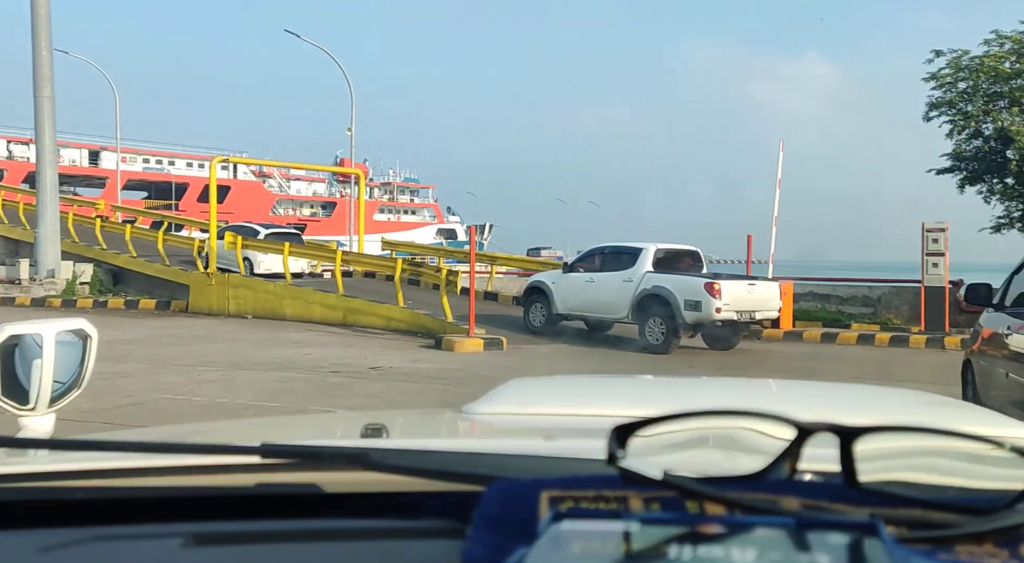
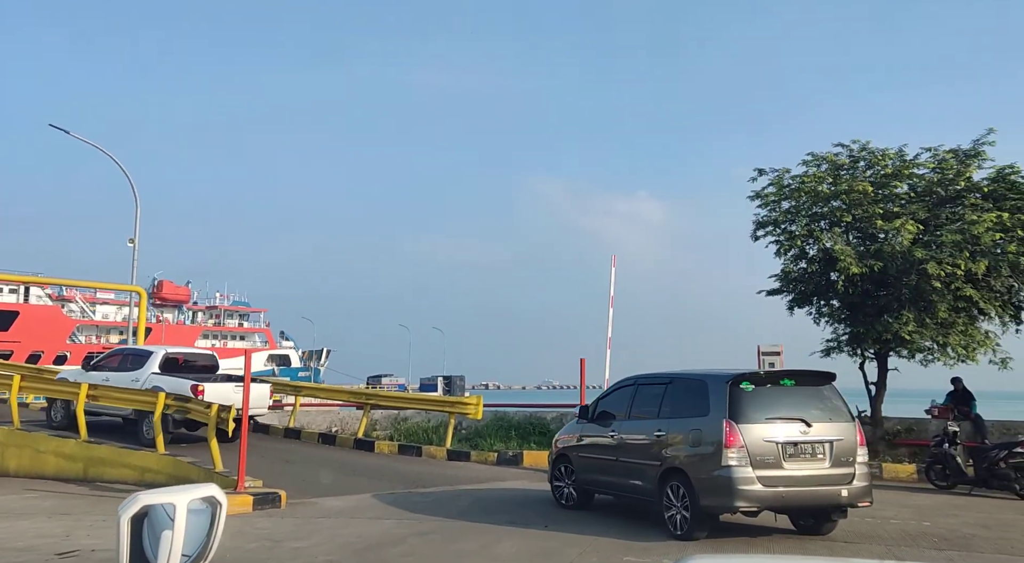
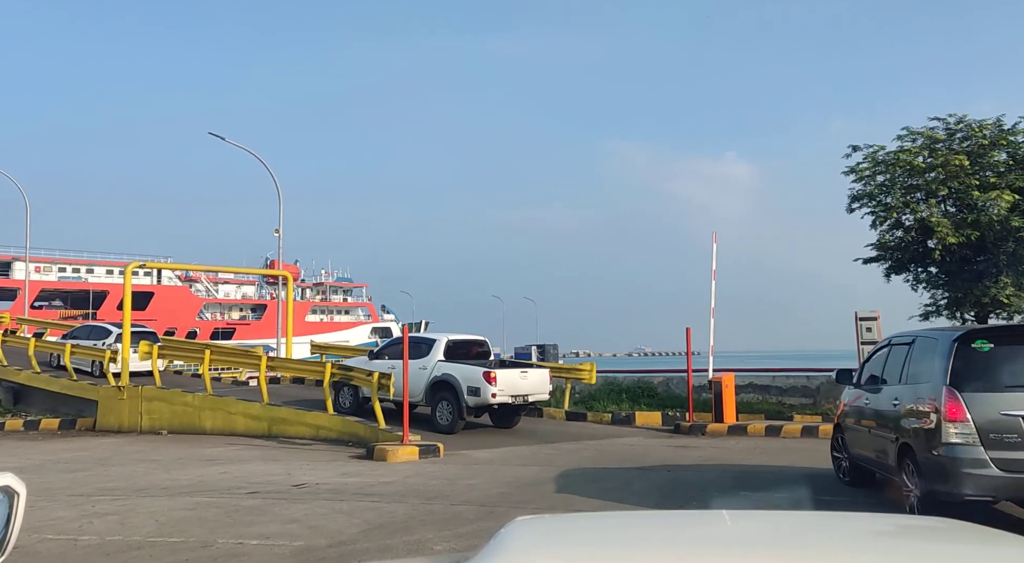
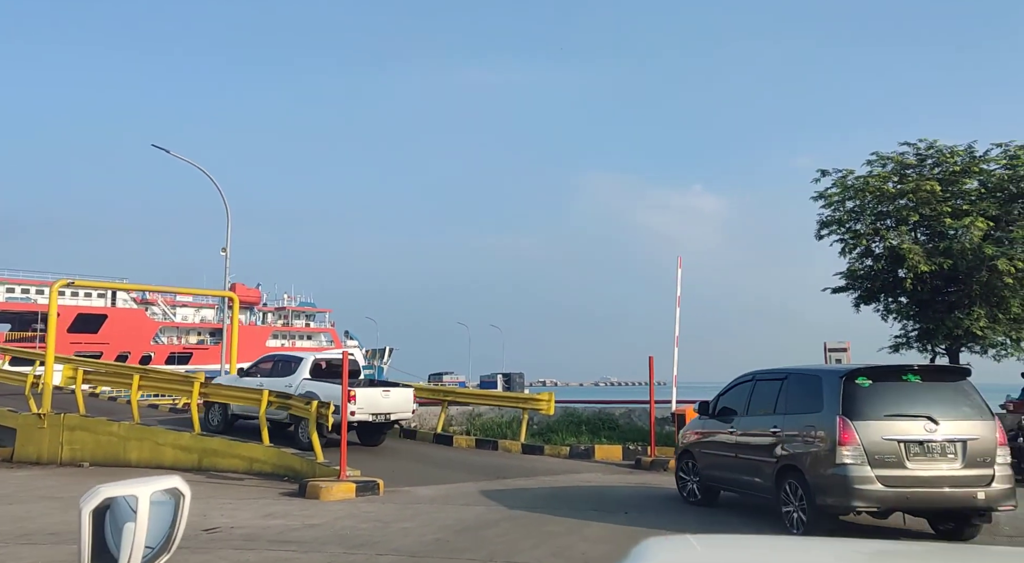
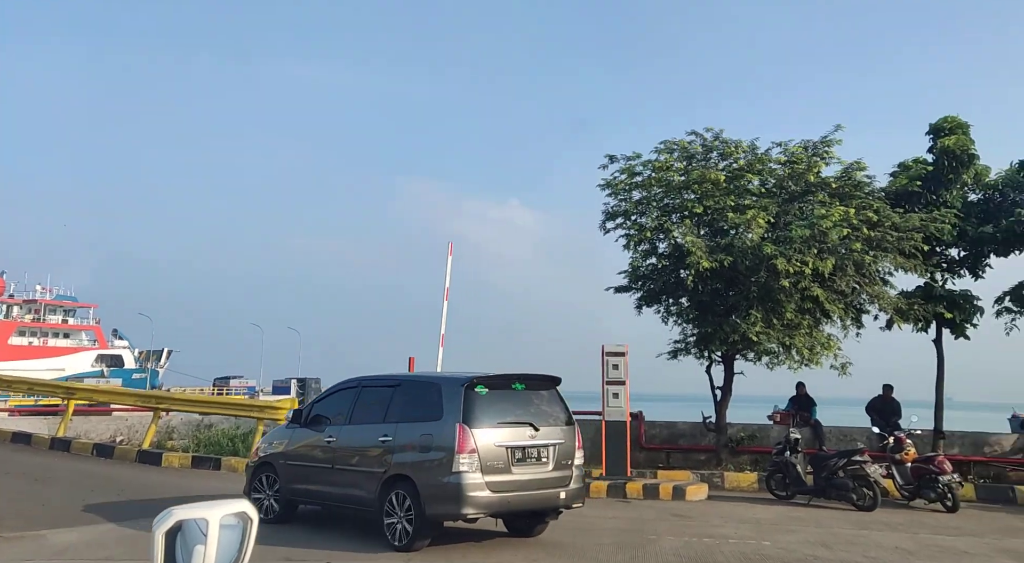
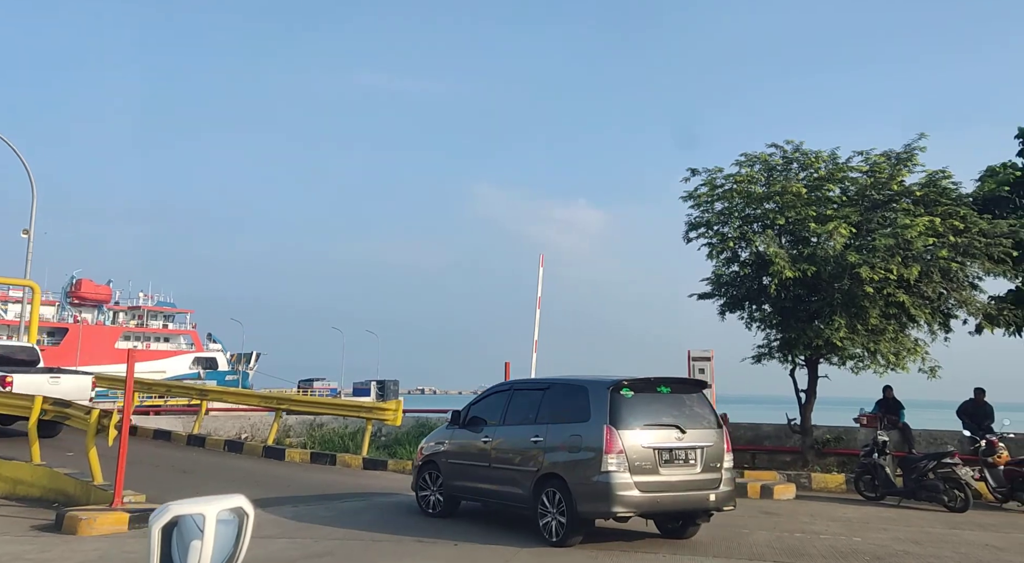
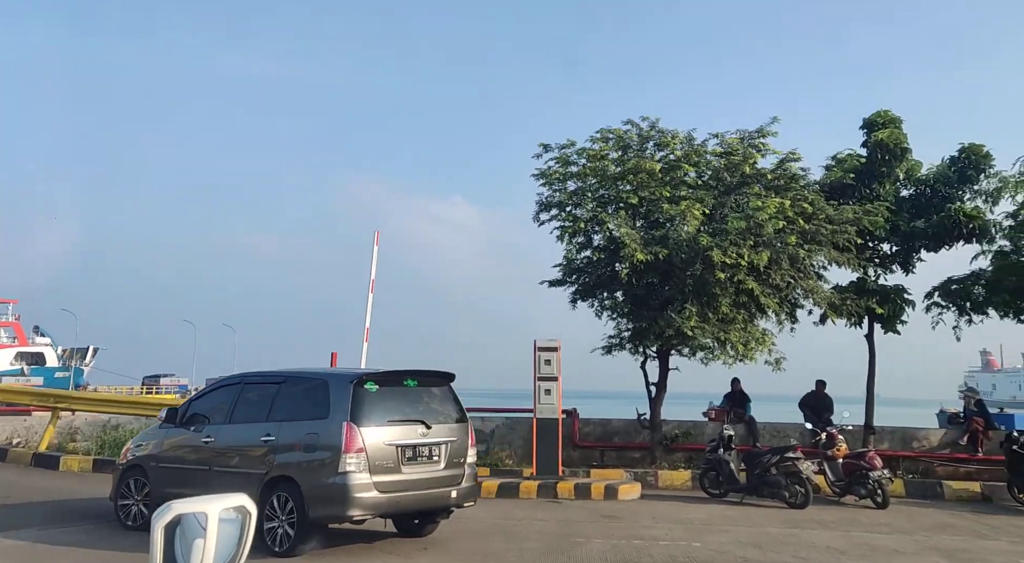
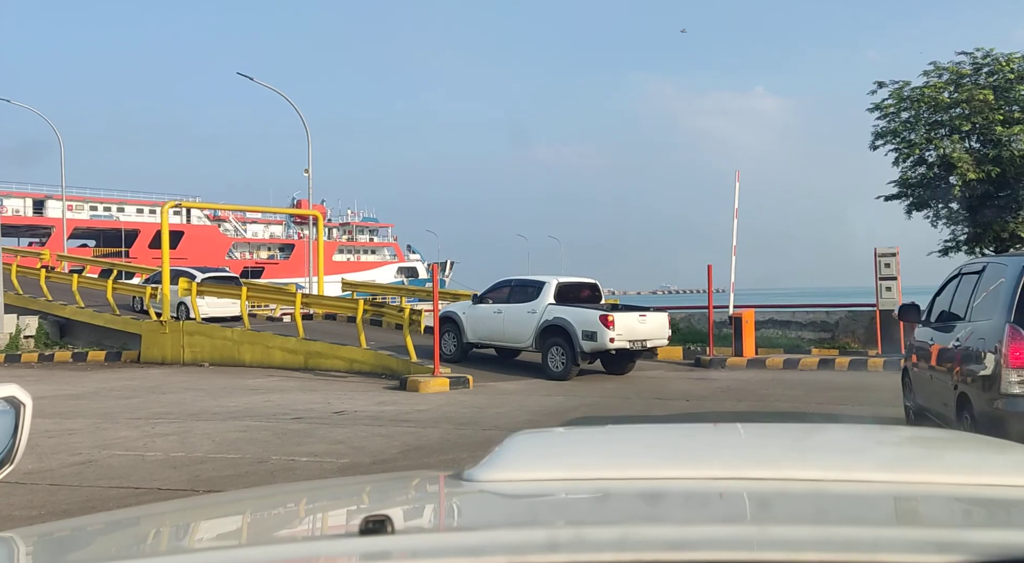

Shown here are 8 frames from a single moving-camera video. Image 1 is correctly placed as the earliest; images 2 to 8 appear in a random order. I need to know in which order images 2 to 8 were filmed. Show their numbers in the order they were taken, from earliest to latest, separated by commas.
8, 3, 4, 2, 6, 5, 7
